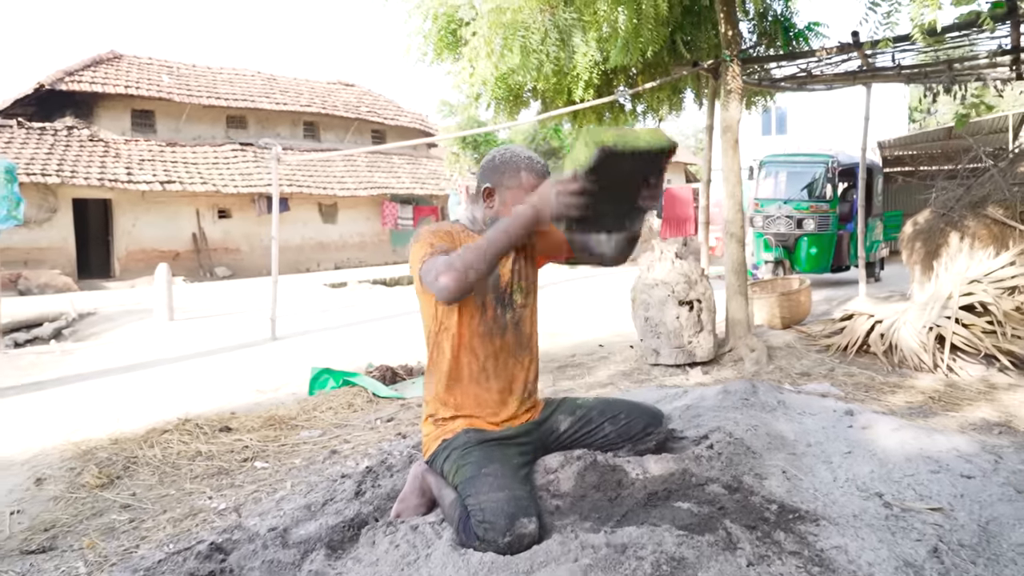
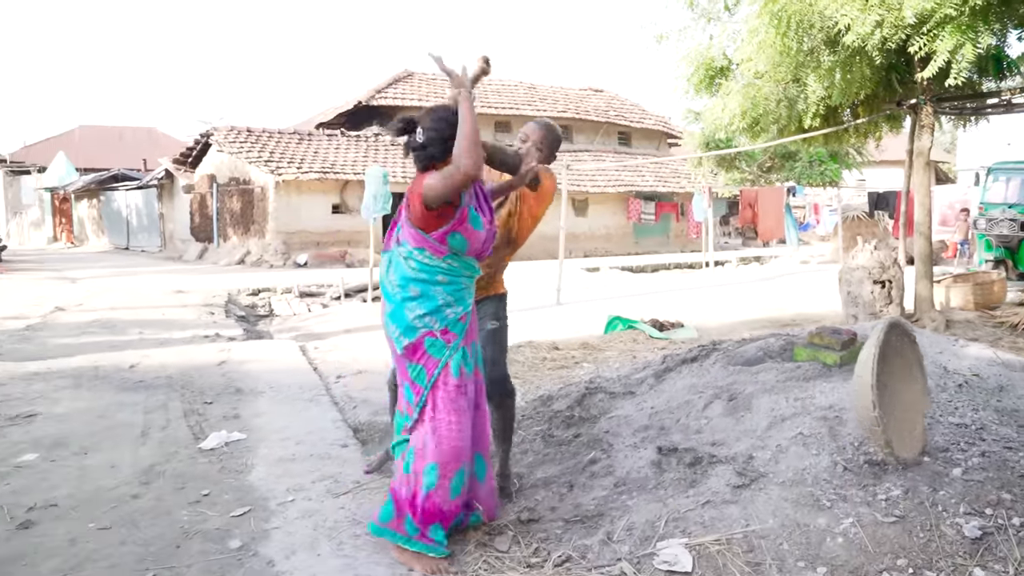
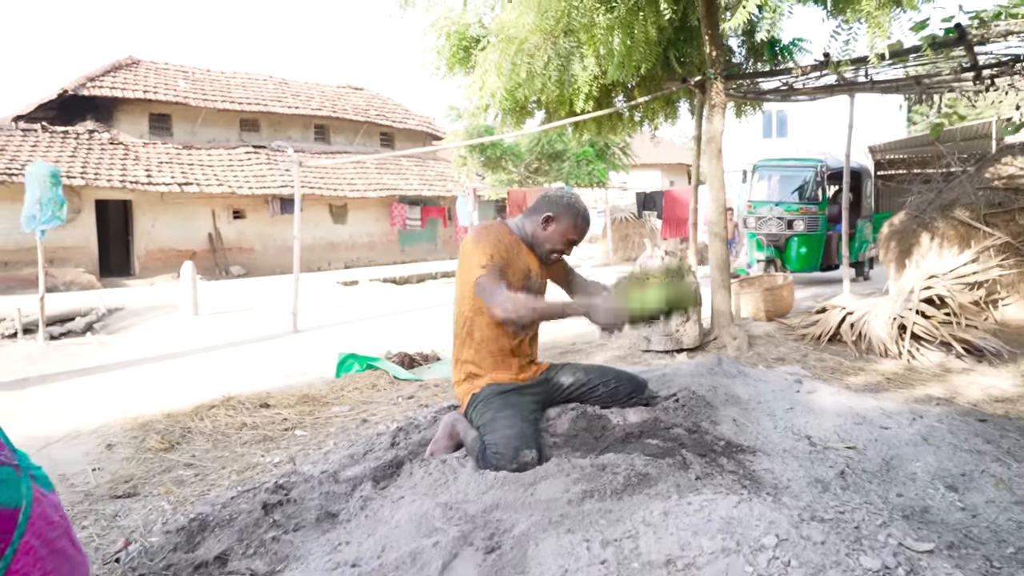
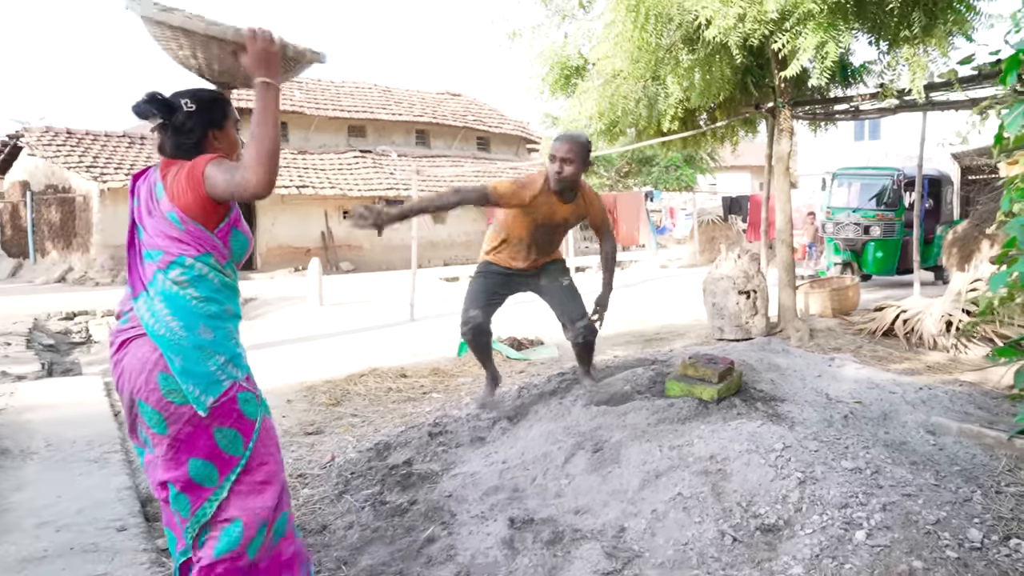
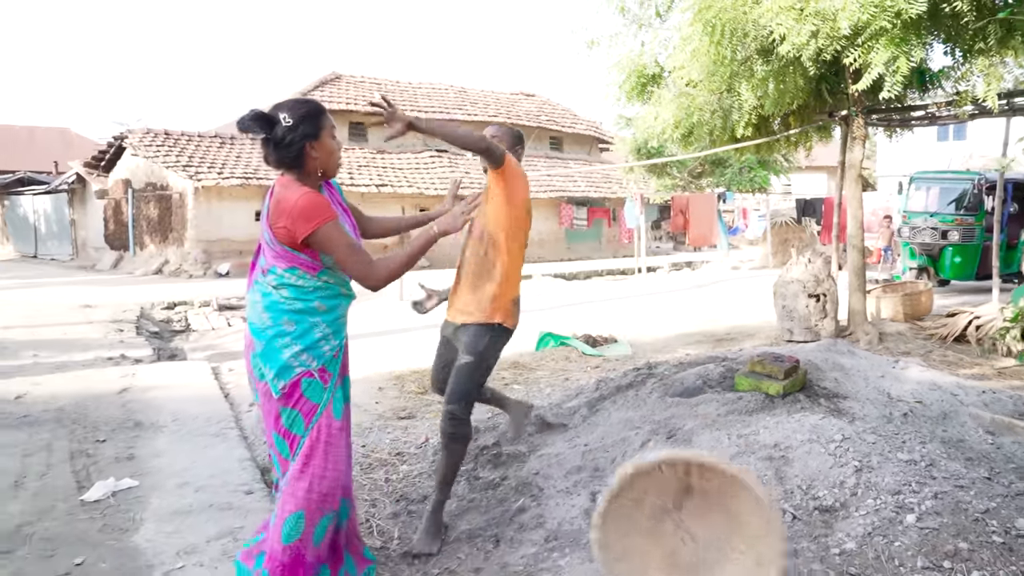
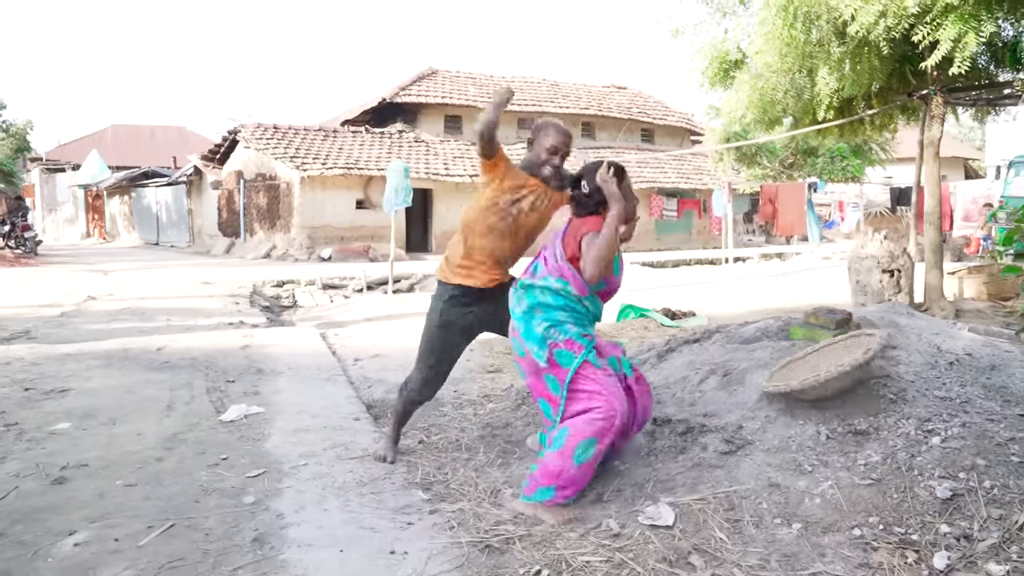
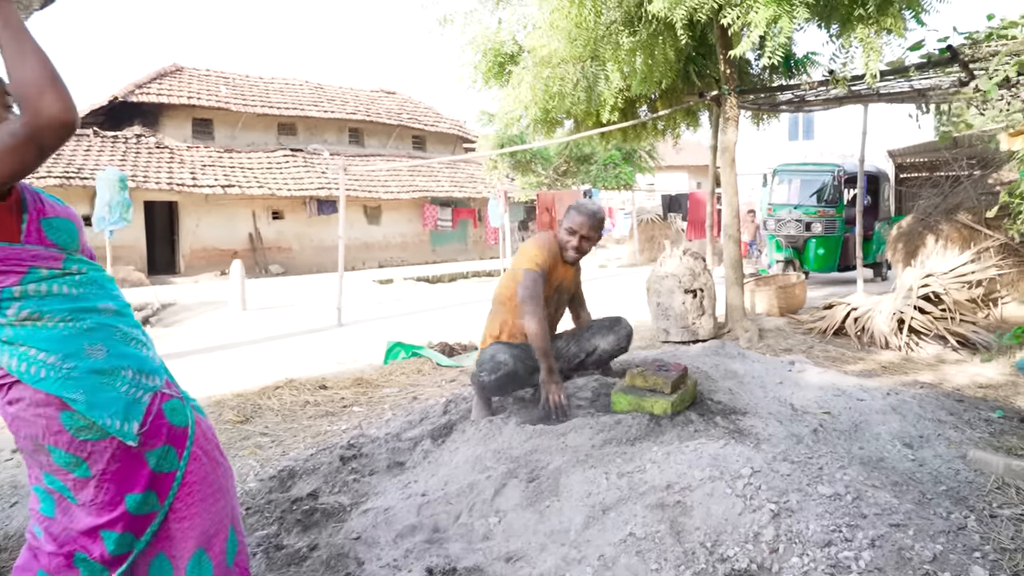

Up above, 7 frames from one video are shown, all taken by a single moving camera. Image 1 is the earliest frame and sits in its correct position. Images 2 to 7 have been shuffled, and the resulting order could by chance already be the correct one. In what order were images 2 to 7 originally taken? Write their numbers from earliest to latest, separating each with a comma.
3, 7, 4, 5, 2, 6
